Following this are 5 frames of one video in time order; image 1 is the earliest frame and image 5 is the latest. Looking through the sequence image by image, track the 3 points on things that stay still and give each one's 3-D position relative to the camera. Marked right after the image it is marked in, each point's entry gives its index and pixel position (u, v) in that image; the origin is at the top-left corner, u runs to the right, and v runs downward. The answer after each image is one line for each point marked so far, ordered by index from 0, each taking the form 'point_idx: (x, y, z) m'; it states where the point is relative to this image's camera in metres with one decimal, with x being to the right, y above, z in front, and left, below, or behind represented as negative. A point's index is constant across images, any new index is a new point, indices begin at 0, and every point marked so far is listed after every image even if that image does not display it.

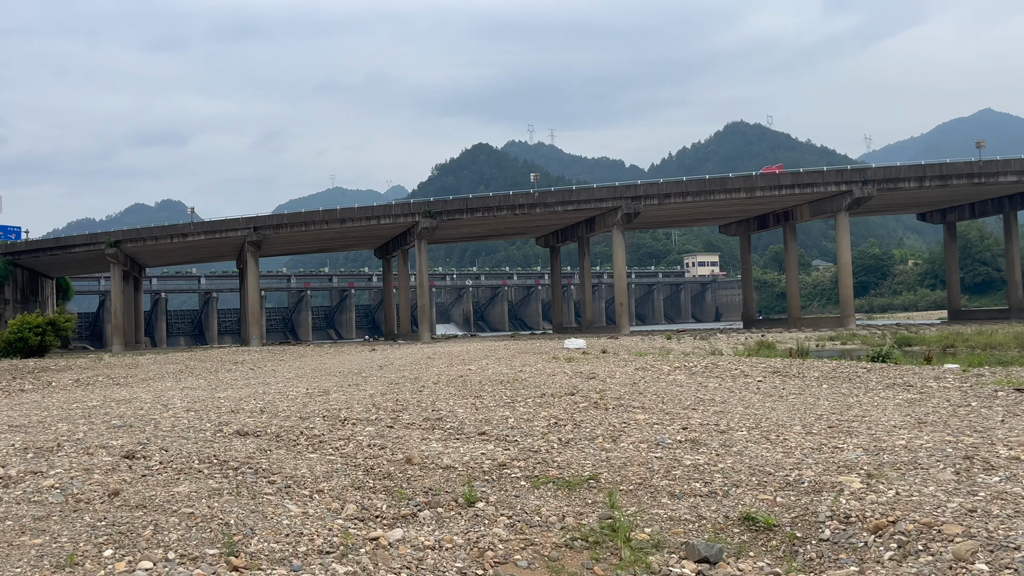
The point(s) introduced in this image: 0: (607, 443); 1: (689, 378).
0: (+1.0, -1.7, +9.0) m
1: (+4.0, -2.1, +19.1) m
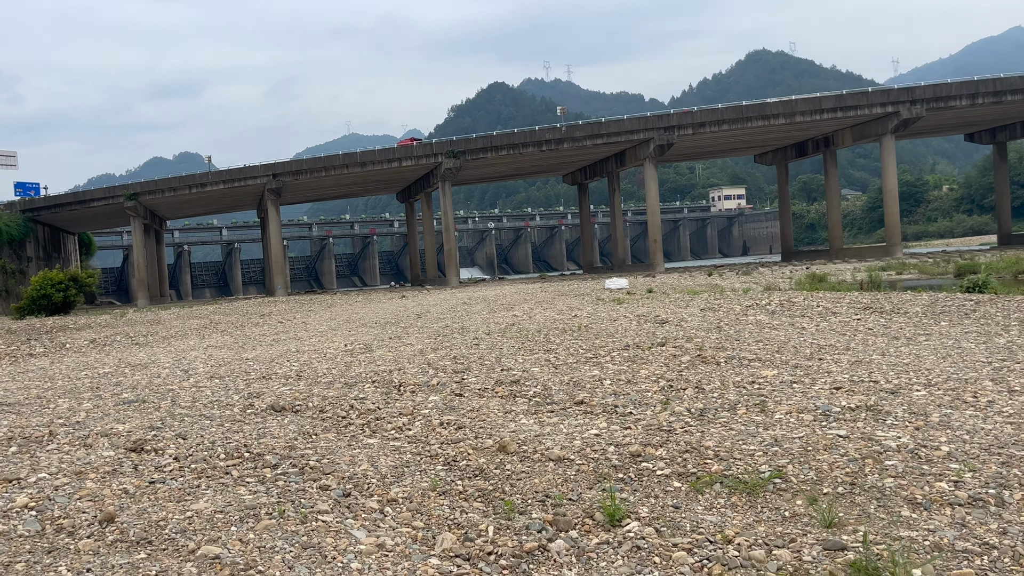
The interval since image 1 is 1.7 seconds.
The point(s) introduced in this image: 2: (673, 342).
0: (+2.0, -1.0, +6.9) m
1: (+5.2, -0.6, +16.9) m
2: (+2.4, -0.8, +12.4) m
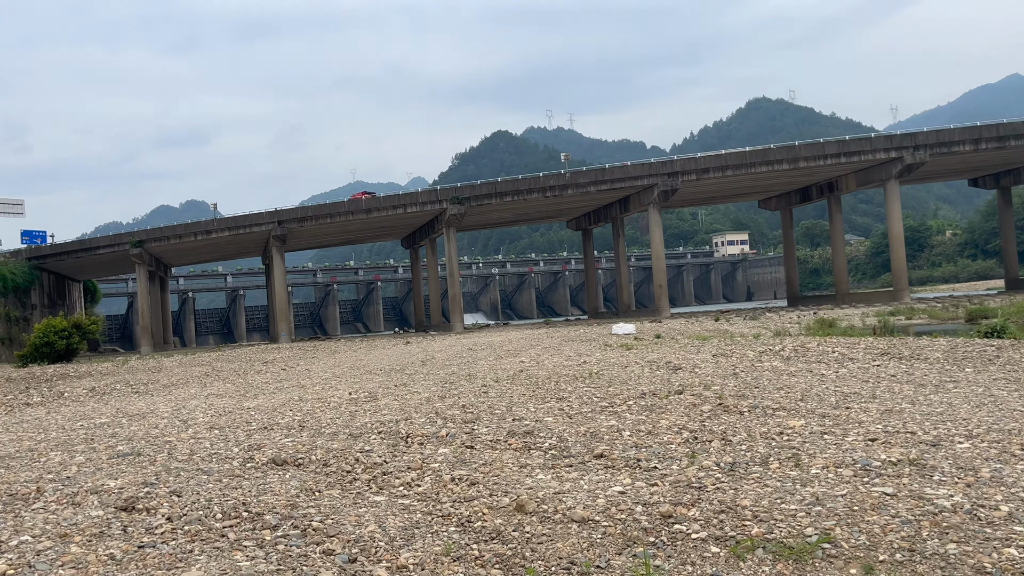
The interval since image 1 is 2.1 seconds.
0: (+2.2, -1.4, +6.4) m
1: (+5.4, -1.5, +16.4) m
2: (+2.6, -1.5, +11.9) m
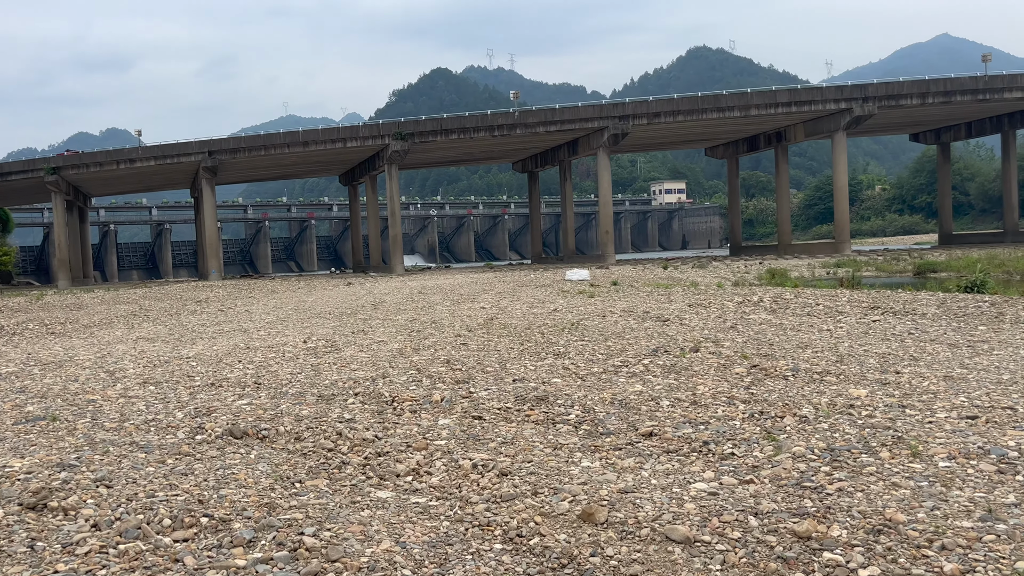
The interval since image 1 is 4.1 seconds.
0: (+2.4, -1.1, +5.1) m
1: (+4.9, -0.6, +15.3) m
2: (+2.4, -0.7, +10.6) m
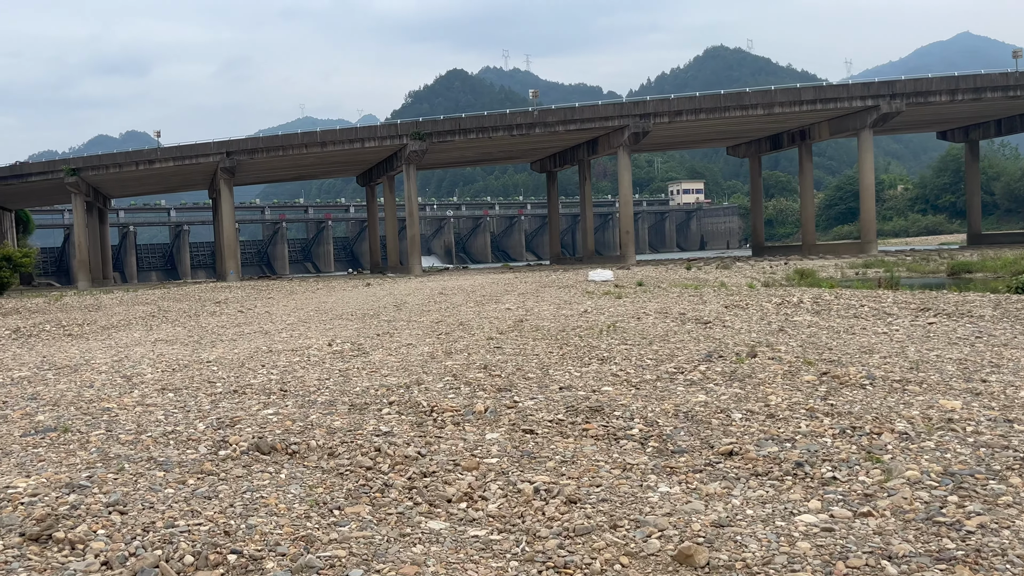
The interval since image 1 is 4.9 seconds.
0: (+2.8, -1.0, +4.3) m
1: (+5.5, -0.6, +14.5) m
2: (+2.9, -0.7, +9.9) m
